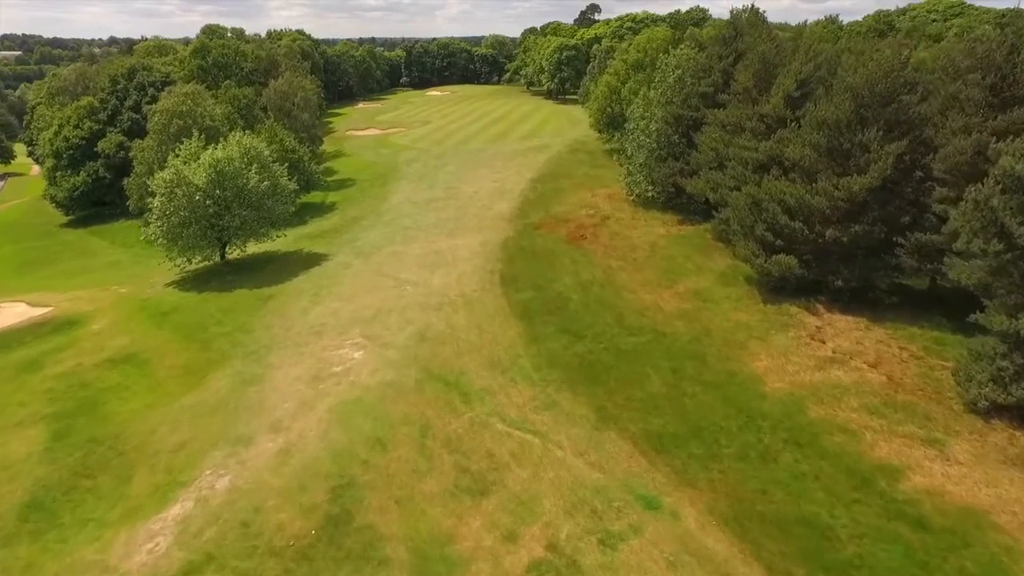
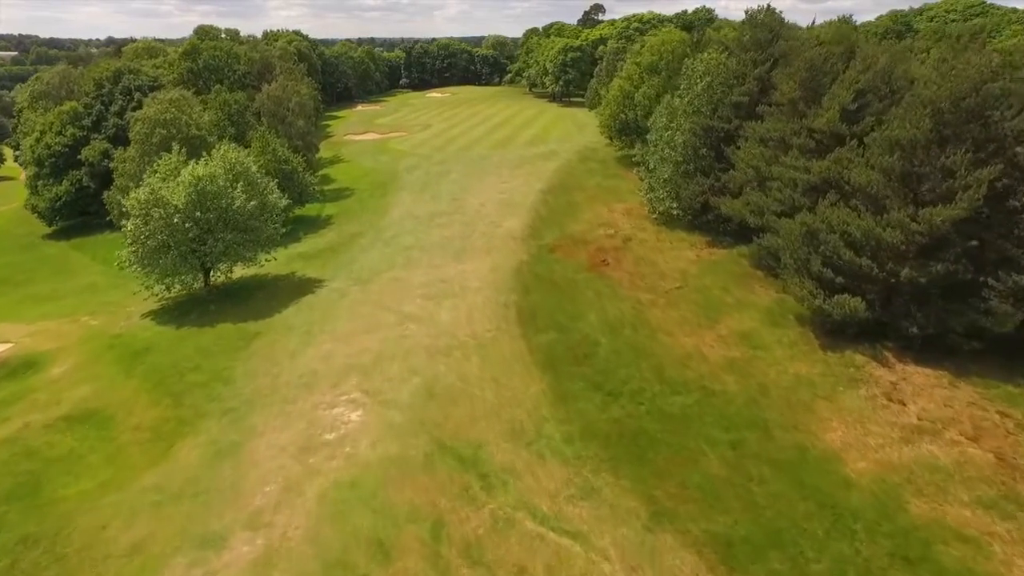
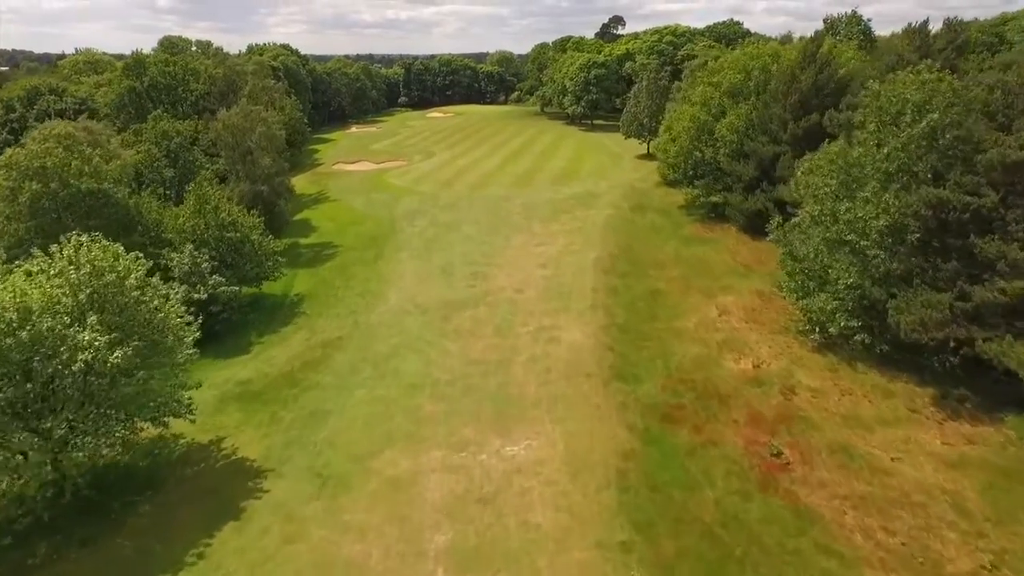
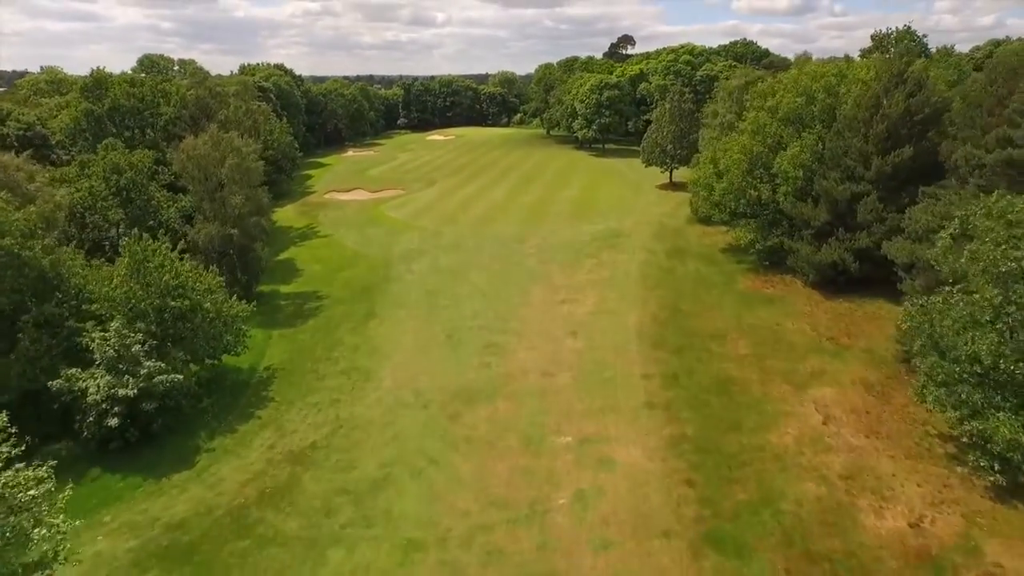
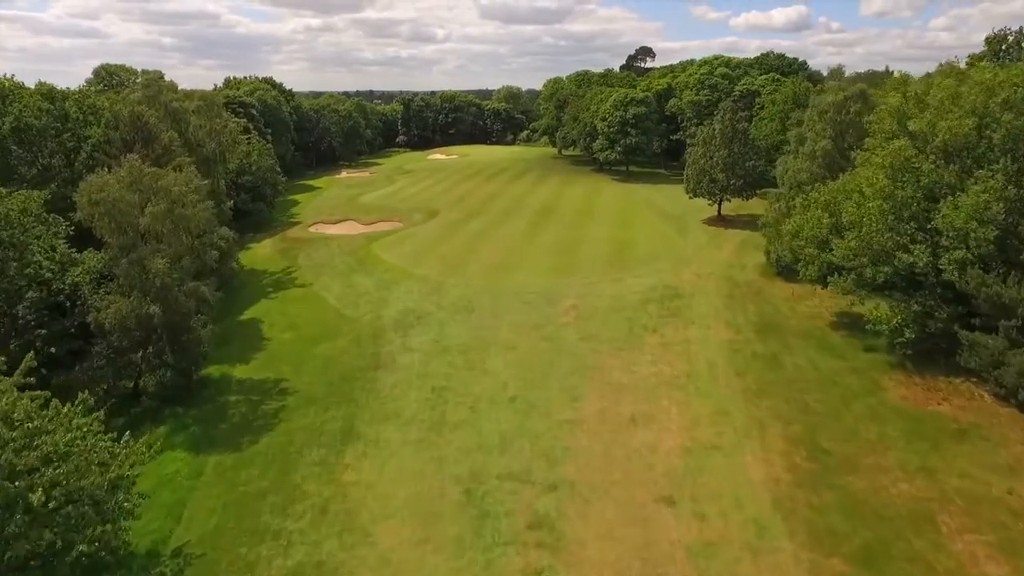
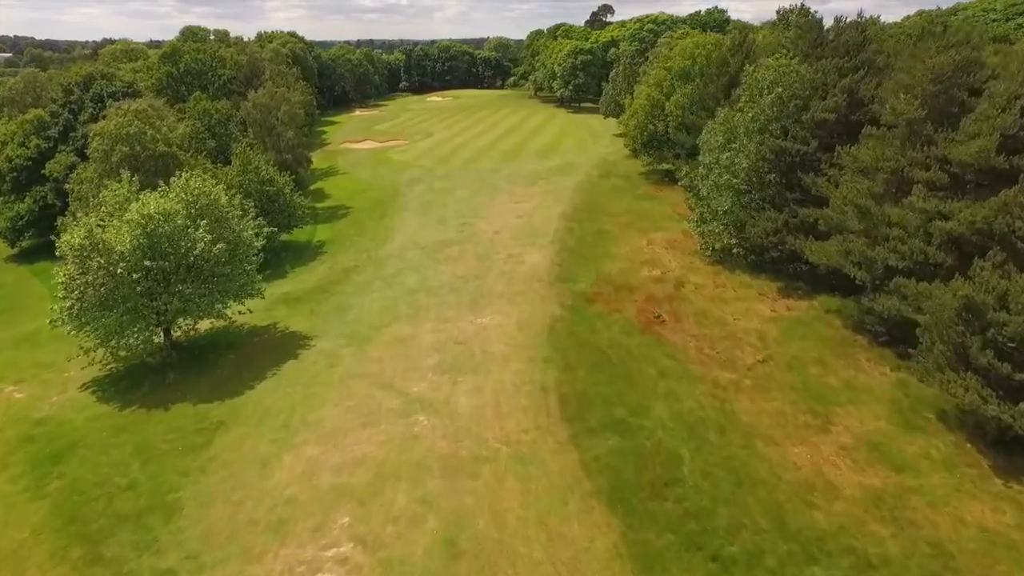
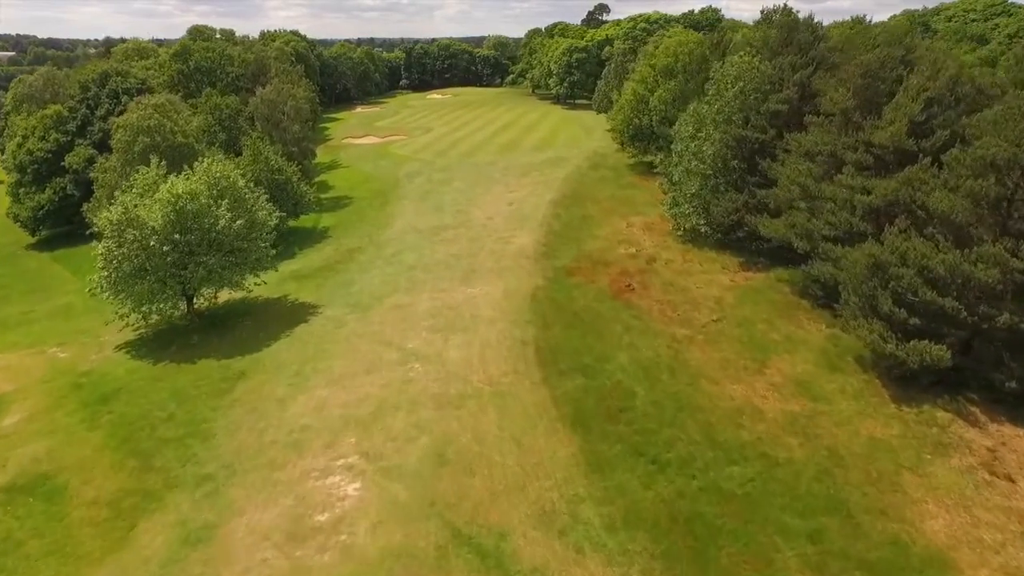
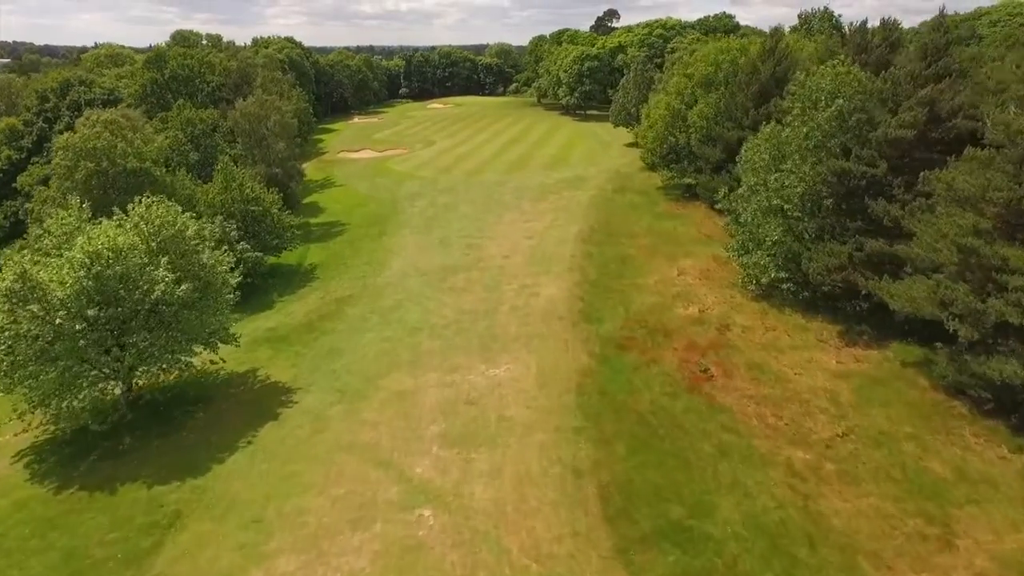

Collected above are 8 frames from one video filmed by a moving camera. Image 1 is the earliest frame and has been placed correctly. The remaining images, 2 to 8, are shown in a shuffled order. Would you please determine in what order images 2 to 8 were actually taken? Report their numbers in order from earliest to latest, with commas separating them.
2, 7, 6, 8, 3, 4, 5
